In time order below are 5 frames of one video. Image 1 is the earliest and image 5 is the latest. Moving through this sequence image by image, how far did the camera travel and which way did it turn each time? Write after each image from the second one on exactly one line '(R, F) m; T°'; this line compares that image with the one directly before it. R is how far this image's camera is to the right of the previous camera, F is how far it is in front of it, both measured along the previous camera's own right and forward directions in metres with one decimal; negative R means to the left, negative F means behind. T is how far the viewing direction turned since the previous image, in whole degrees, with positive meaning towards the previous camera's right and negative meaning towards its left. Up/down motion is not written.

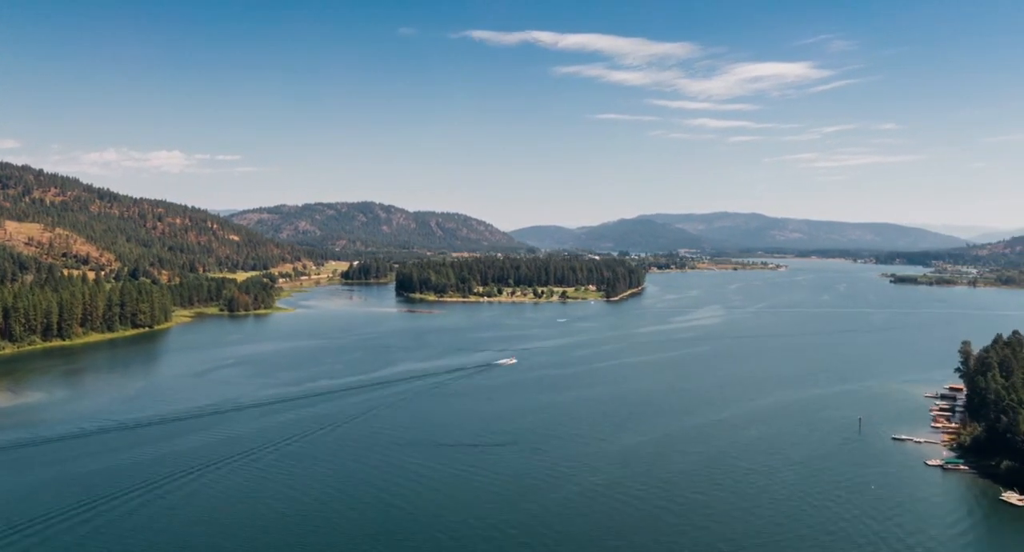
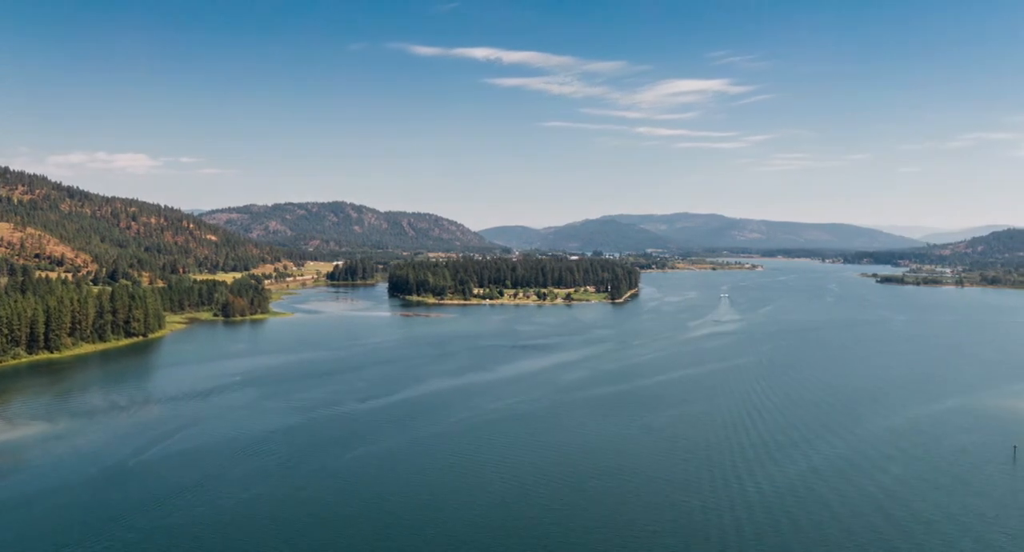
(-3.3, +3.7) m; +2°
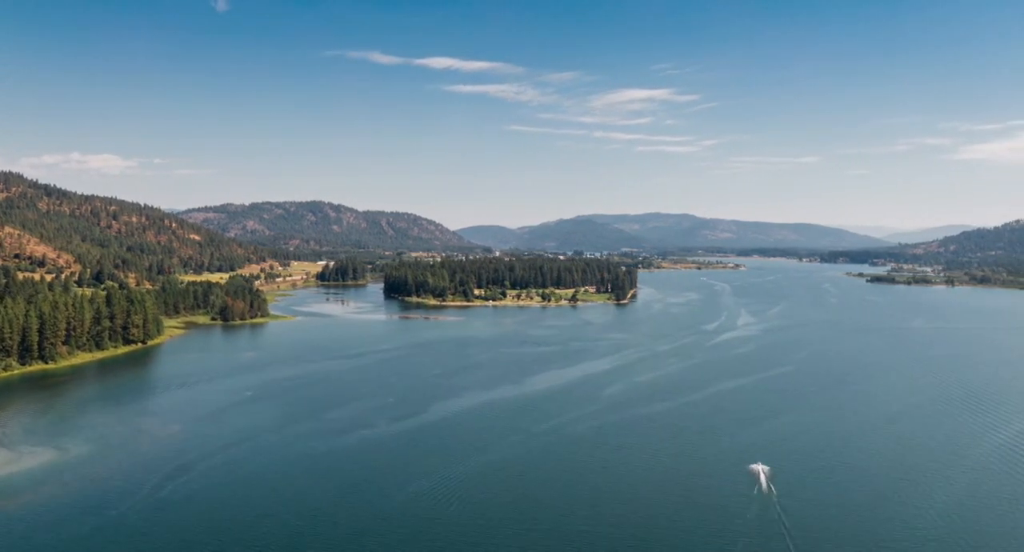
(-2.5, +2.7) m; +1°
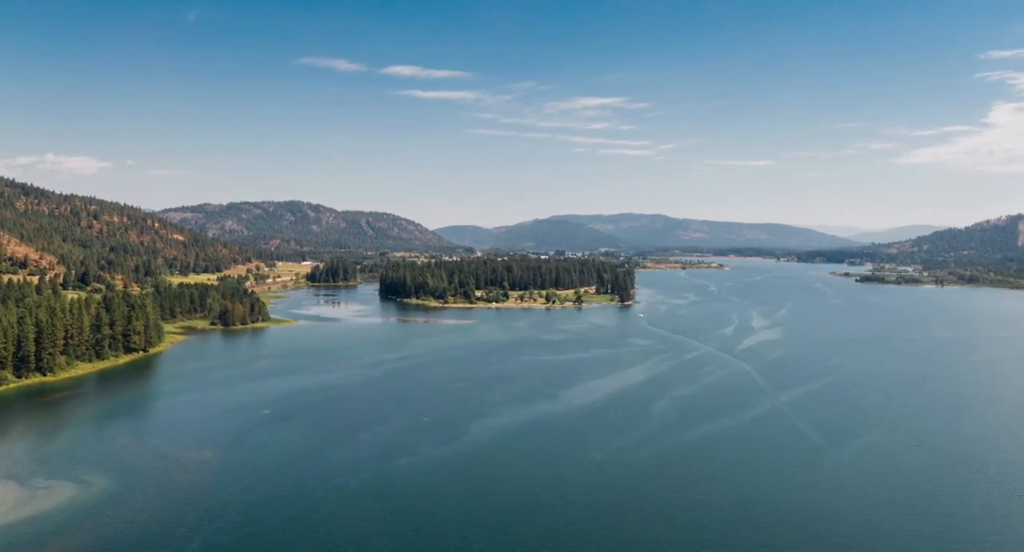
(-2.4, +2.4) m; +1°
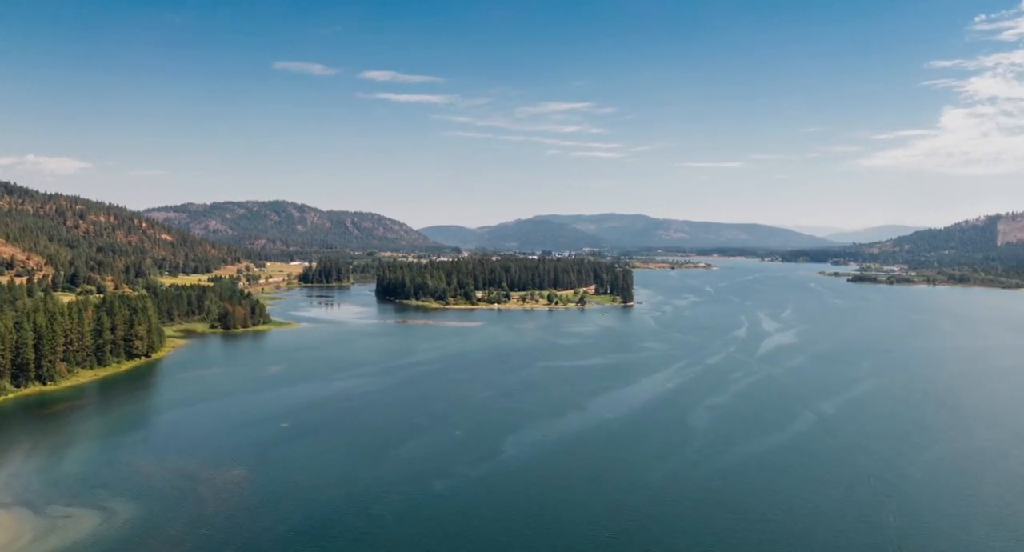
(-1.7, +1.6) m; +1°
